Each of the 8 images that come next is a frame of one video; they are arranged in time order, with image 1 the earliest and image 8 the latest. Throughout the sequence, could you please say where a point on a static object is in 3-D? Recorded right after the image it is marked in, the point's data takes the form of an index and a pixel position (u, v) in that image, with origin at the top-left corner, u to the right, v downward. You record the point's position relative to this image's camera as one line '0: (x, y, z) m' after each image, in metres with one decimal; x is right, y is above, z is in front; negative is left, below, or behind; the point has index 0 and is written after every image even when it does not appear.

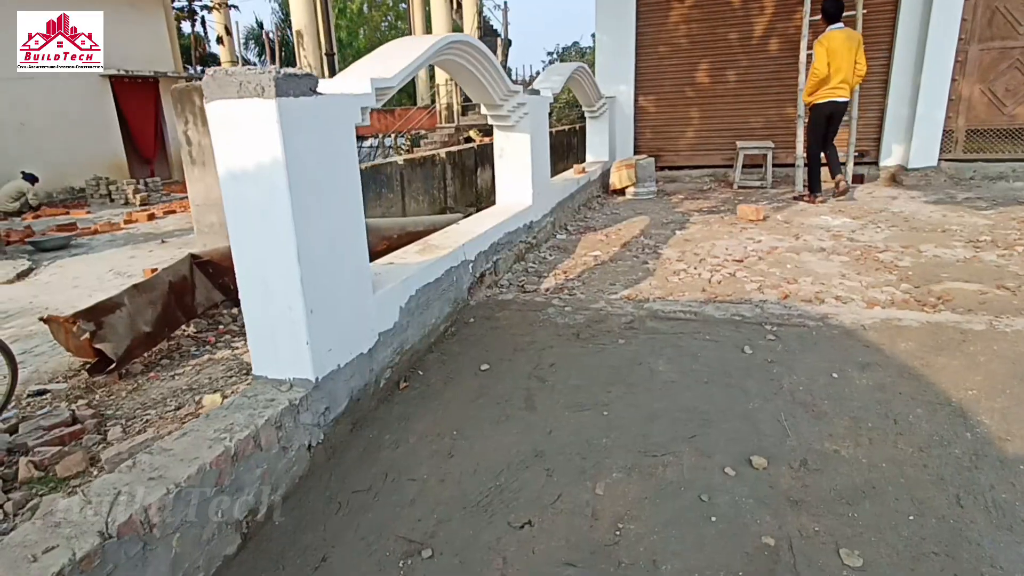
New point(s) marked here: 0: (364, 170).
0: (-2.2, +1.8, +8.6) m
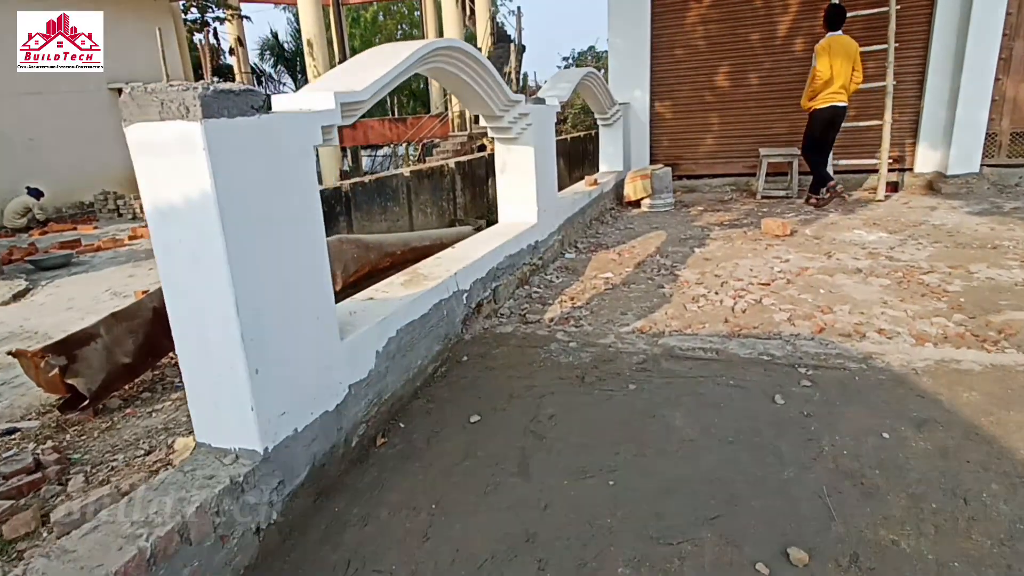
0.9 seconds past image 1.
0: (-2.1, +1.5, +8.2) m
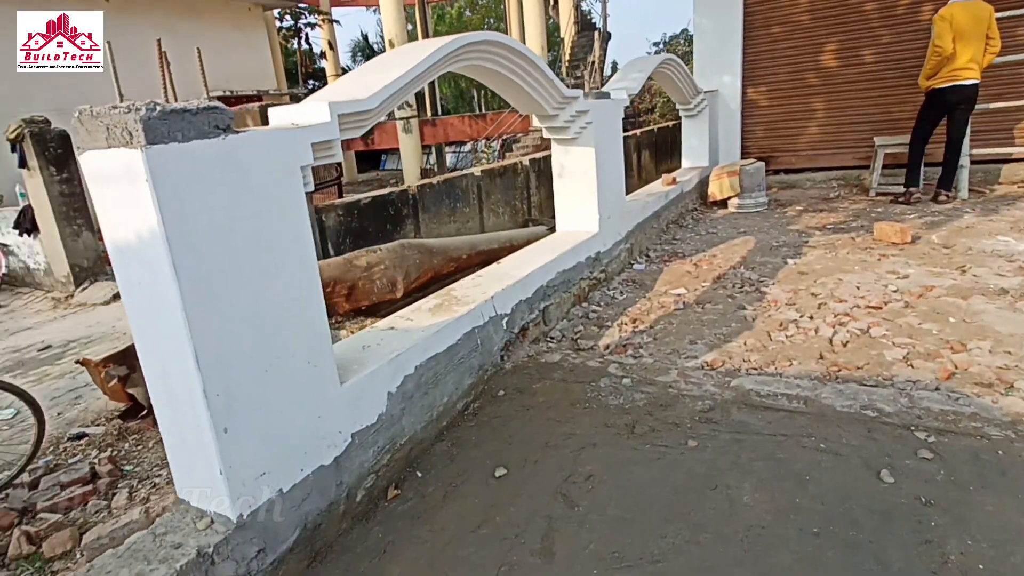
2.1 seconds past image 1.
0: (-1.0, +1.5, +8.0) m
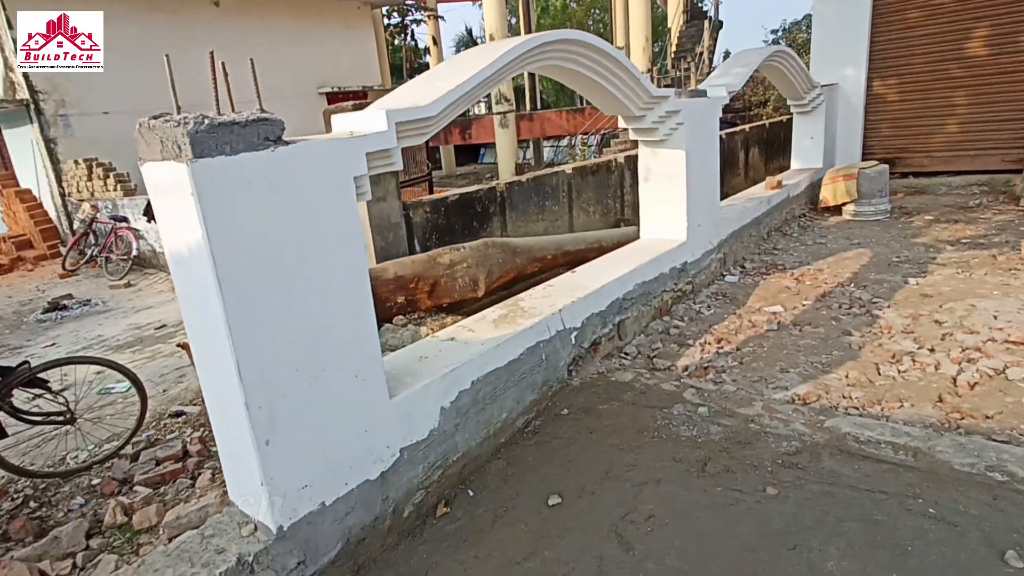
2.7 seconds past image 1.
0: (+0.2, +1.5, +7.9) m
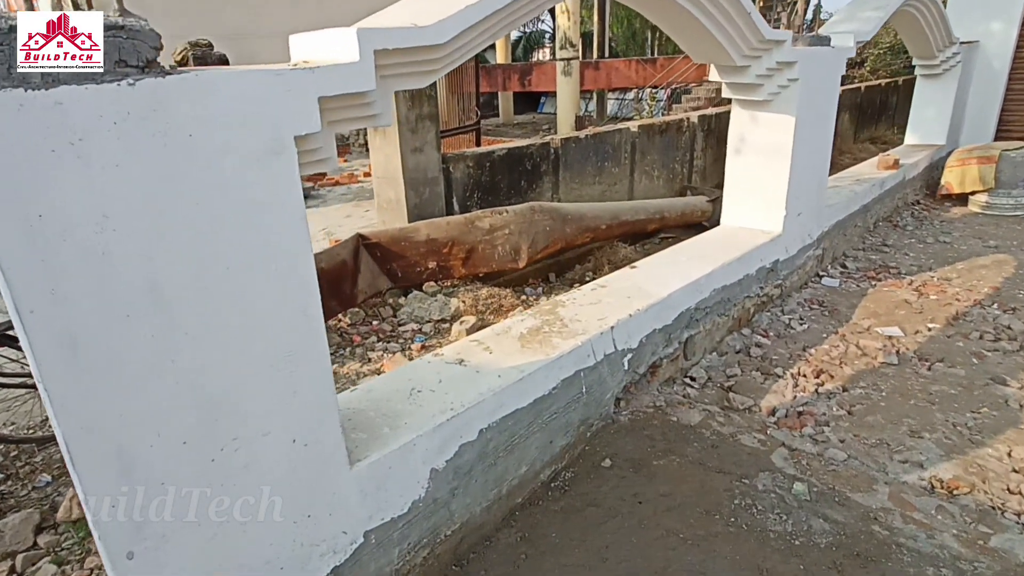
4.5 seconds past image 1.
0: (+0.9, +1.8, +6.9) m
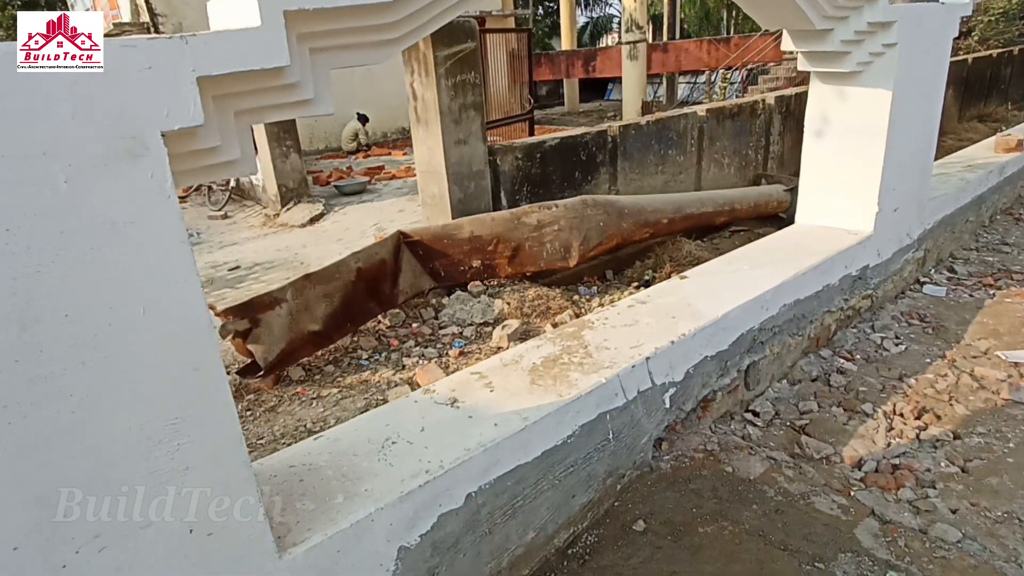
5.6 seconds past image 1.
0: (+1.5, +1.8, +6.4) m
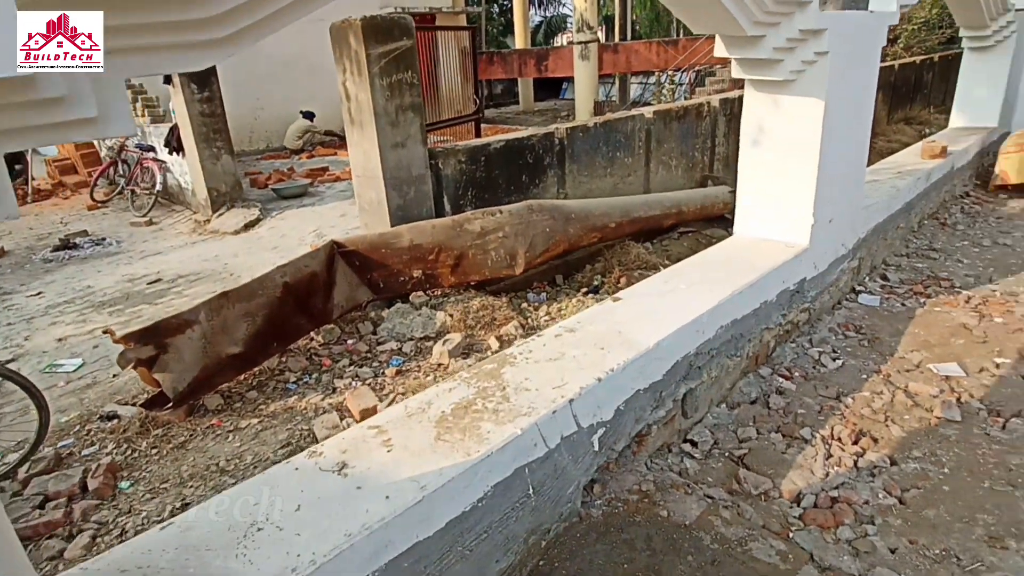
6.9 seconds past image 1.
0: (+0.8, +1.7, +6.3) m
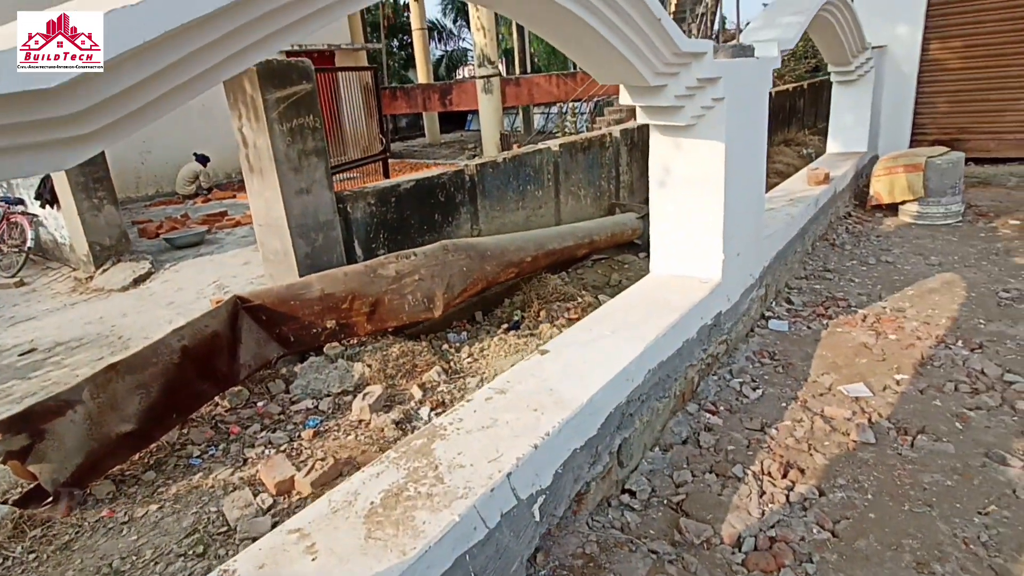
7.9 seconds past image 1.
0: (-0.1, +1.3, +6.3) m
